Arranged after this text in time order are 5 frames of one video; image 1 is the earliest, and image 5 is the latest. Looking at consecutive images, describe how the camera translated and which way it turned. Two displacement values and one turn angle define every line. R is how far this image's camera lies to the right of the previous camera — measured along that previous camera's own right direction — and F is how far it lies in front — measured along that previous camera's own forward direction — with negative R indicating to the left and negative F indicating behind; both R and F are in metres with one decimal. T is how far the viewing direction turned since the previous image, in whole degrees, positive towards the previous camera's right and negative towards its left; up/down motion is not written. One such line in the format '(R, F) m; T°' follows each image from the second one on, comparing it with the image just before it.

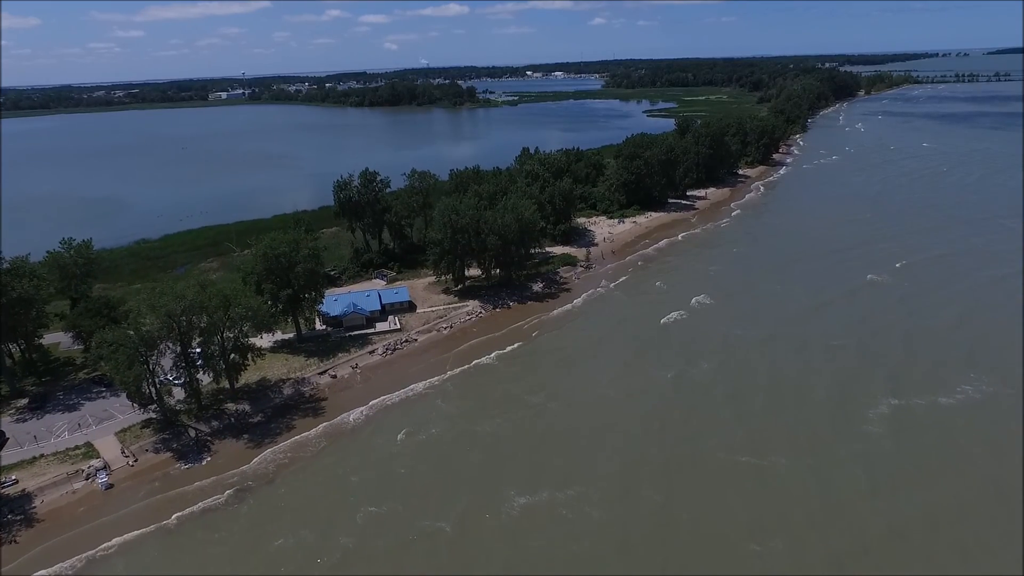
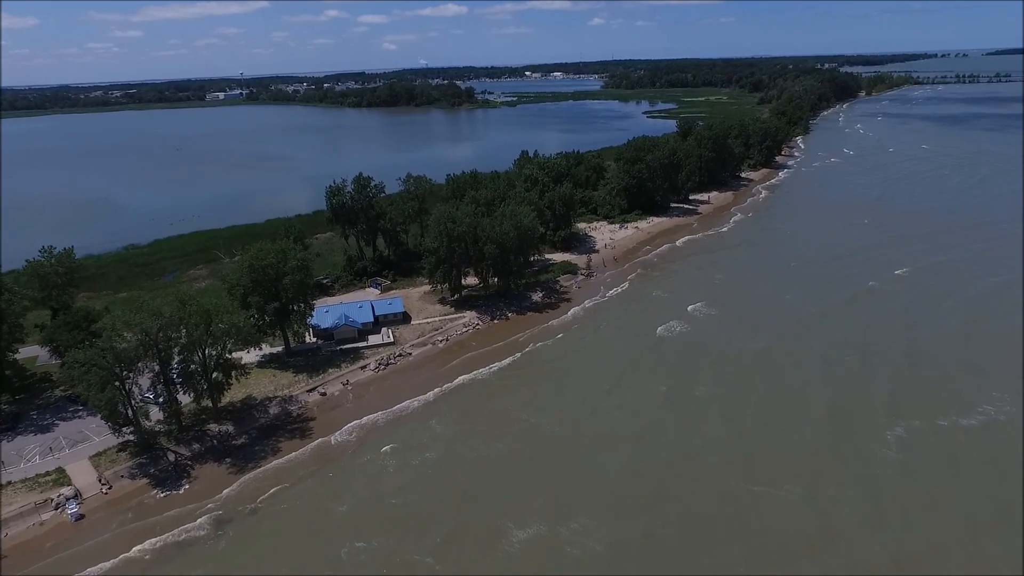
(0.0, +1.1) m; 0°
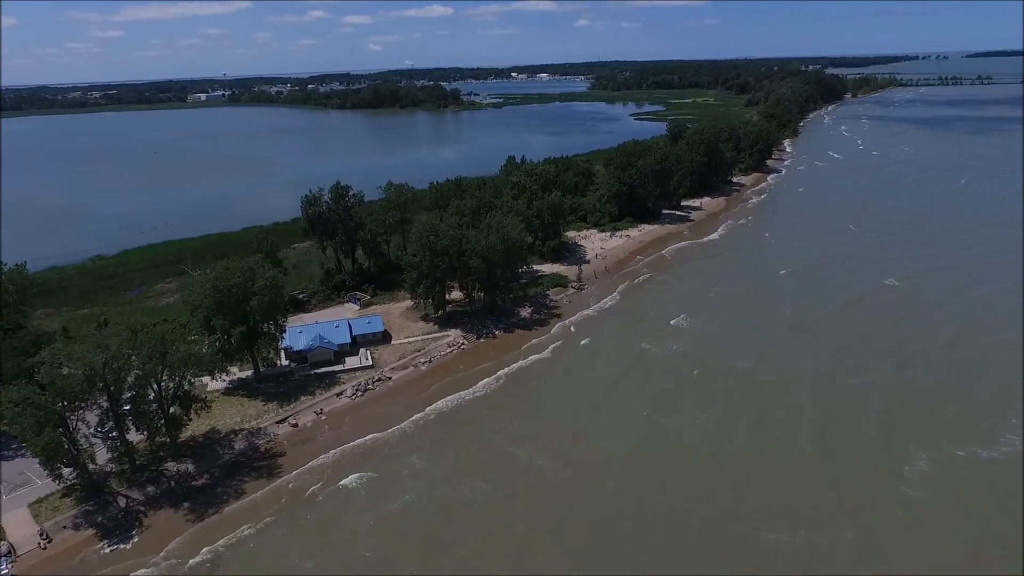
(0.0, +1.6) m; +1°
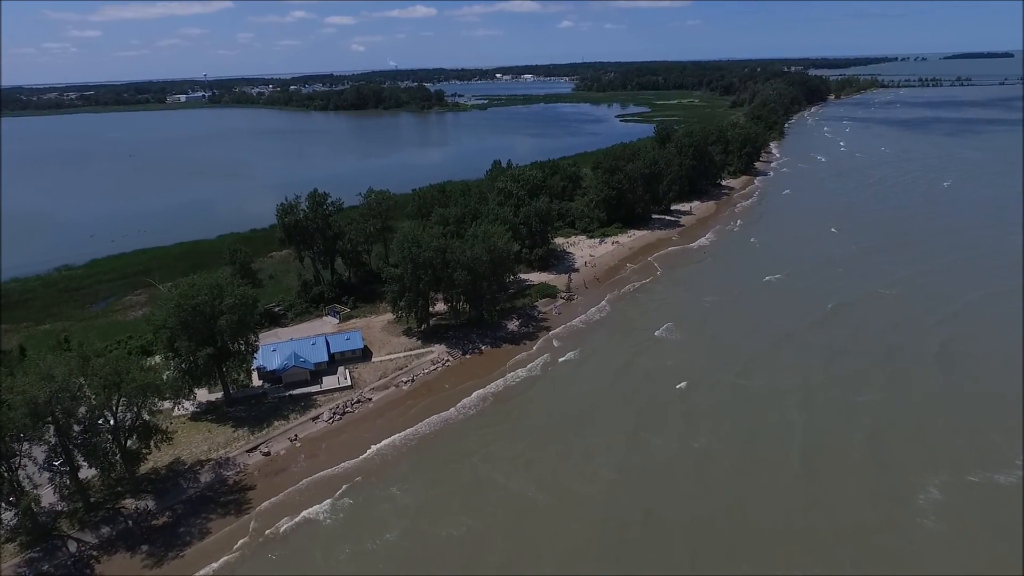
(0.0, +1.3) m; +1°
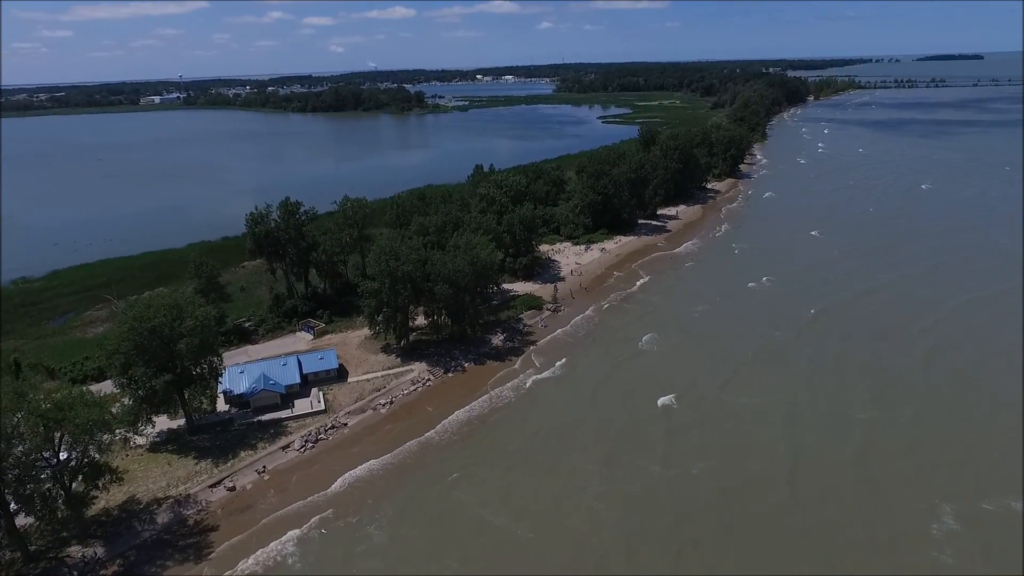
(-0.1, +1.3) m; +2°
